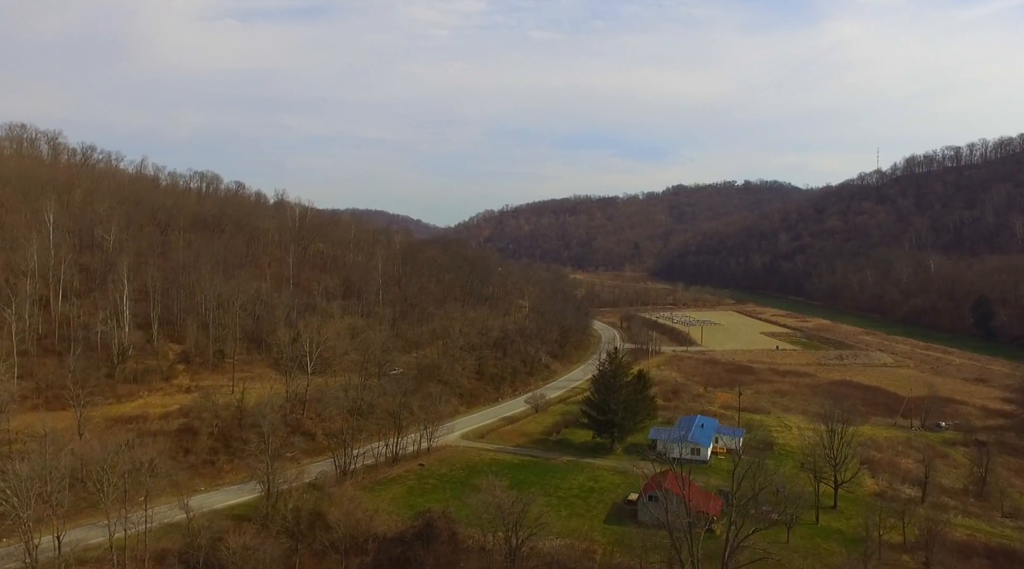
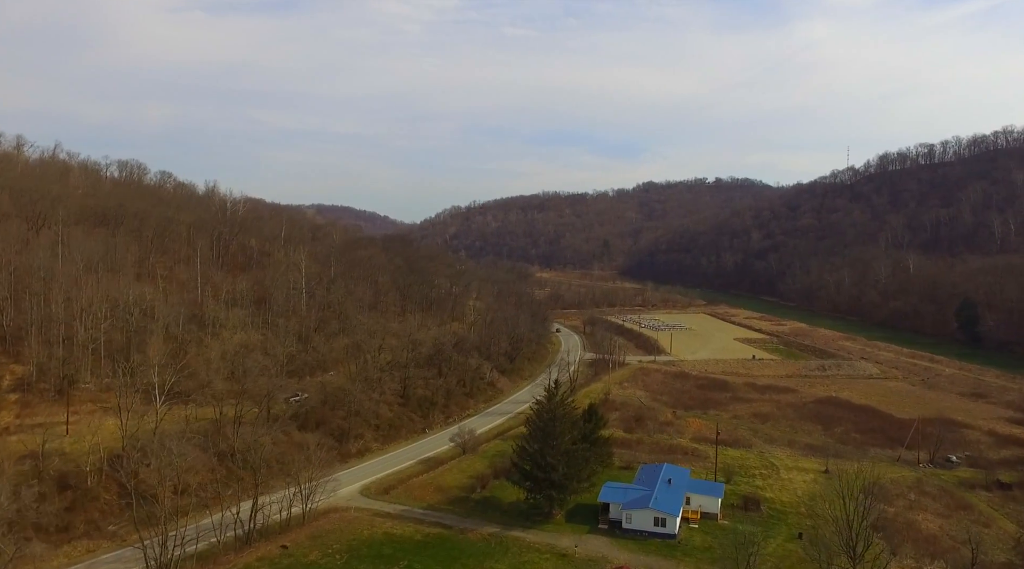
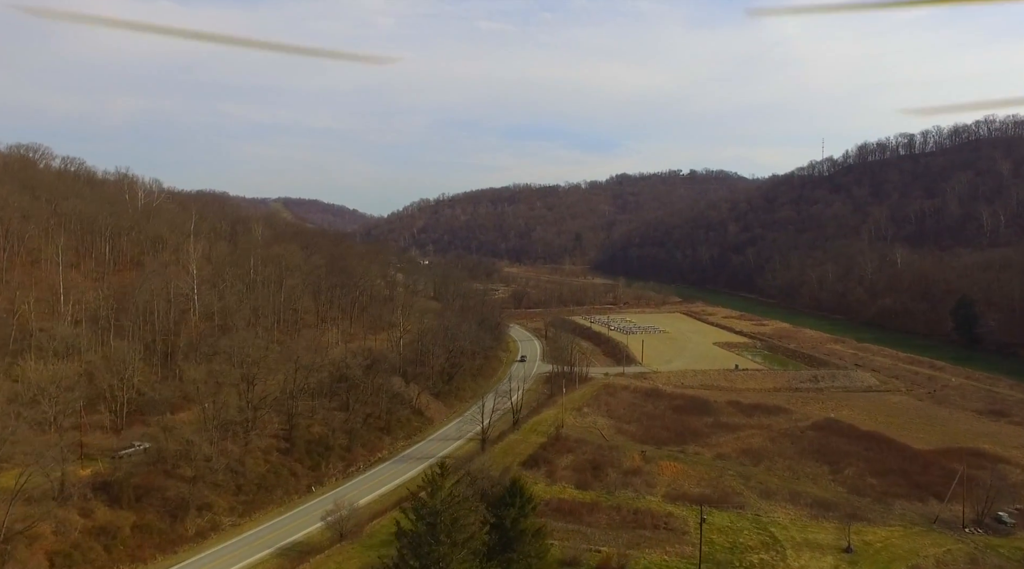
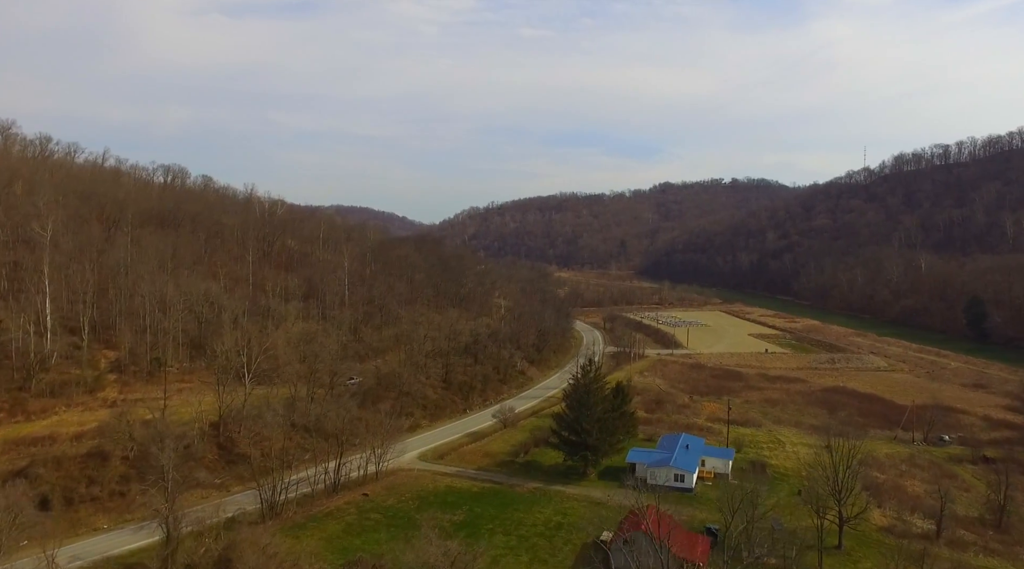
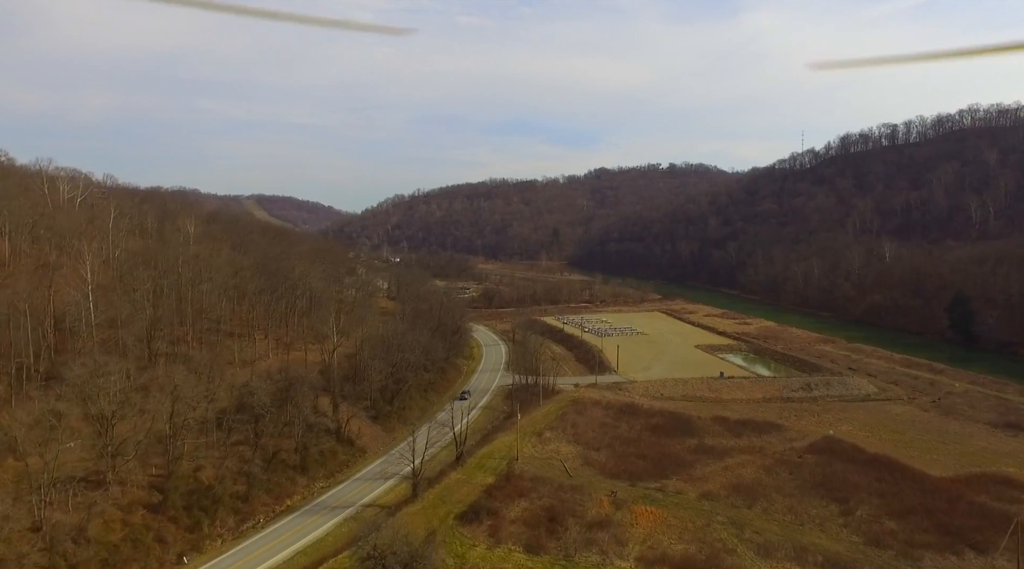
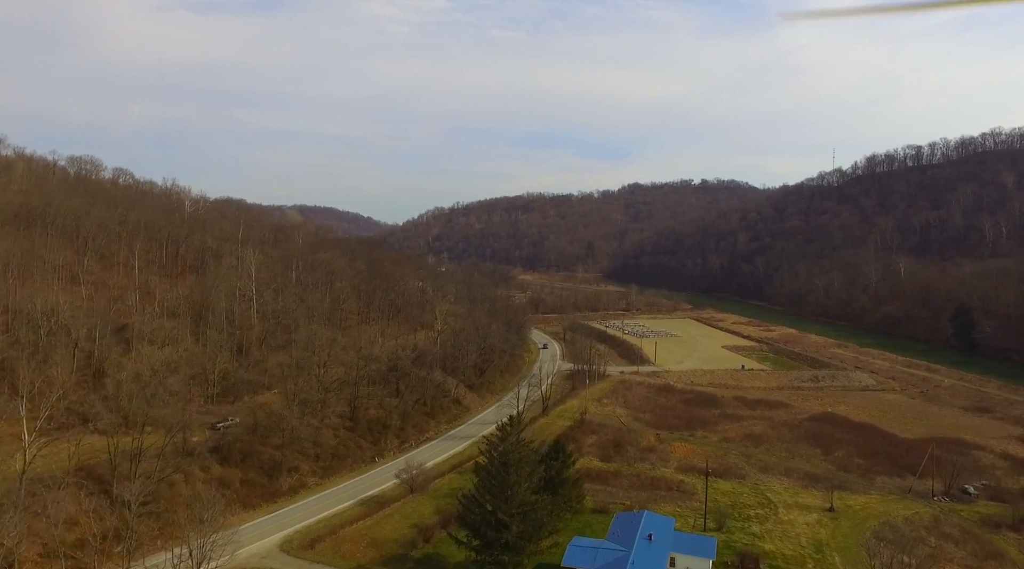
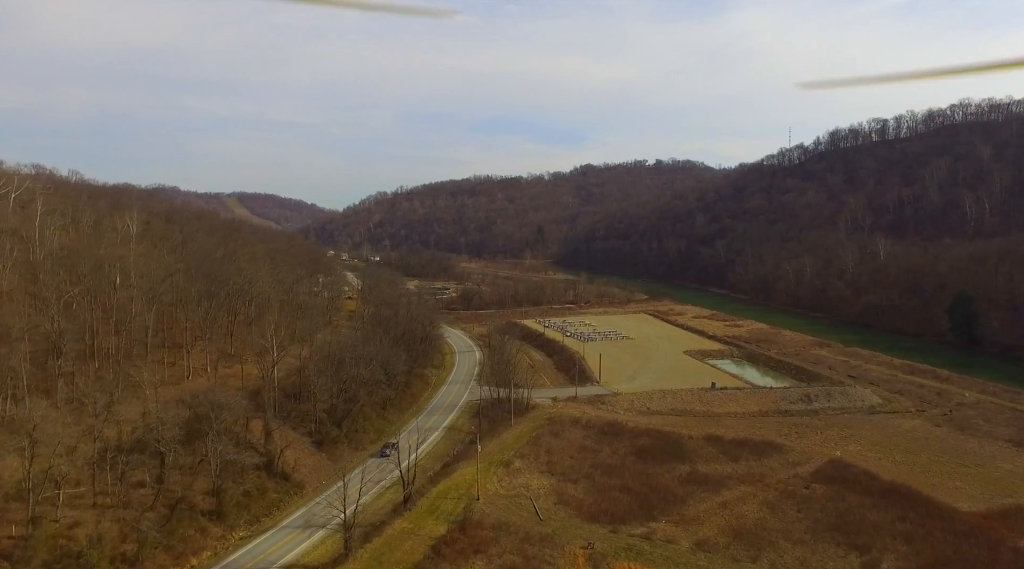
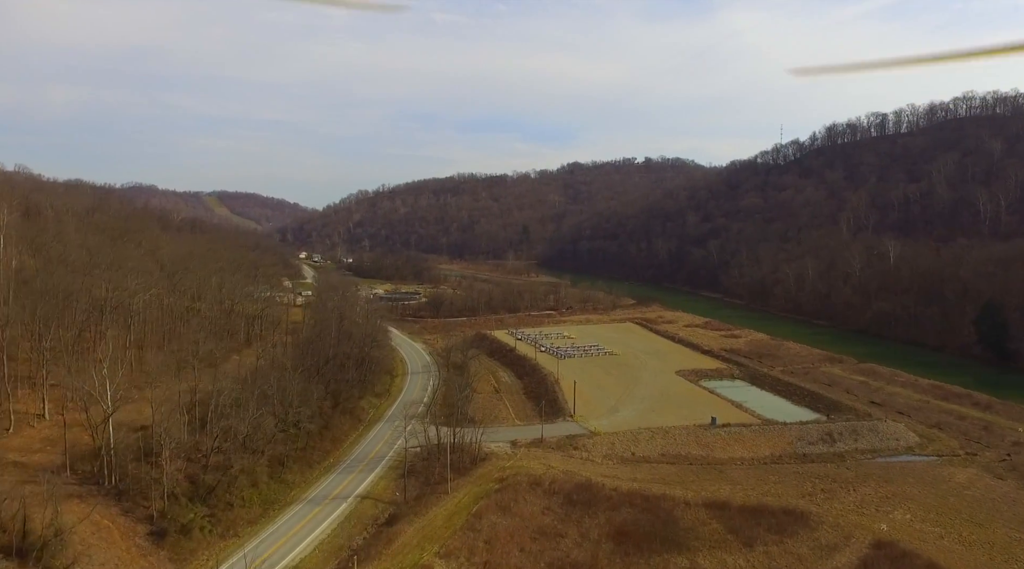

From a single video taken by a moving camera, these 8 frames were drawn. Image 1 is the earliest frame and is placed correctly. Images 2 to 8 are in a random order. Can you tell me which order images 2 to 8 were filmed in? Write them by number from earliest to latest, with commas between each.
4, 2, 6, 3, 5, 7, 8
